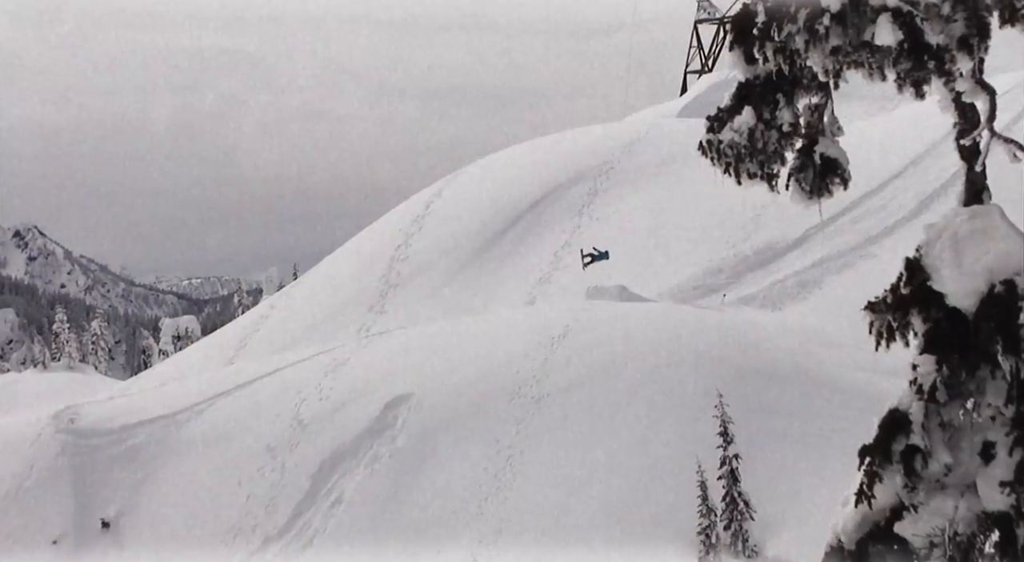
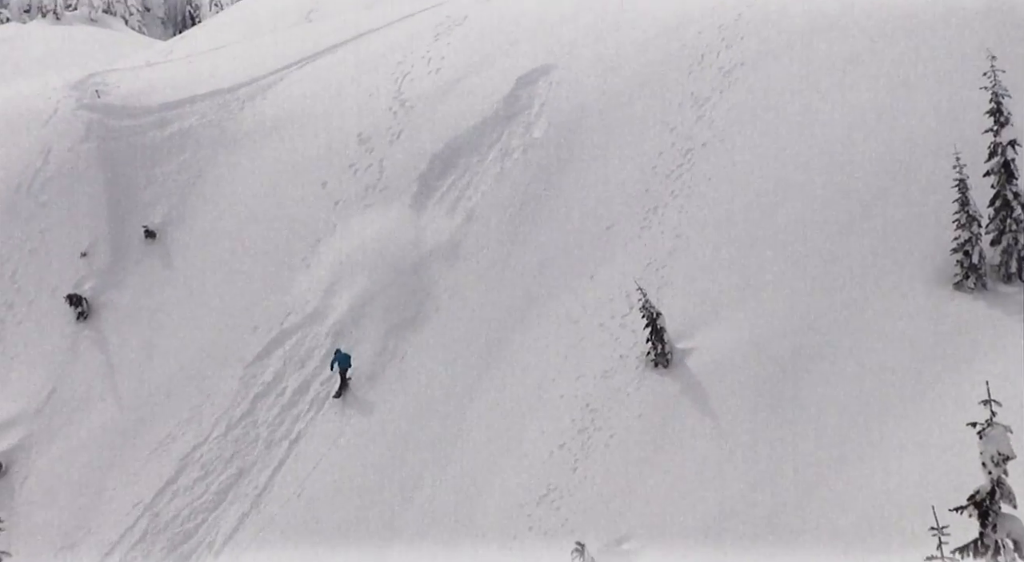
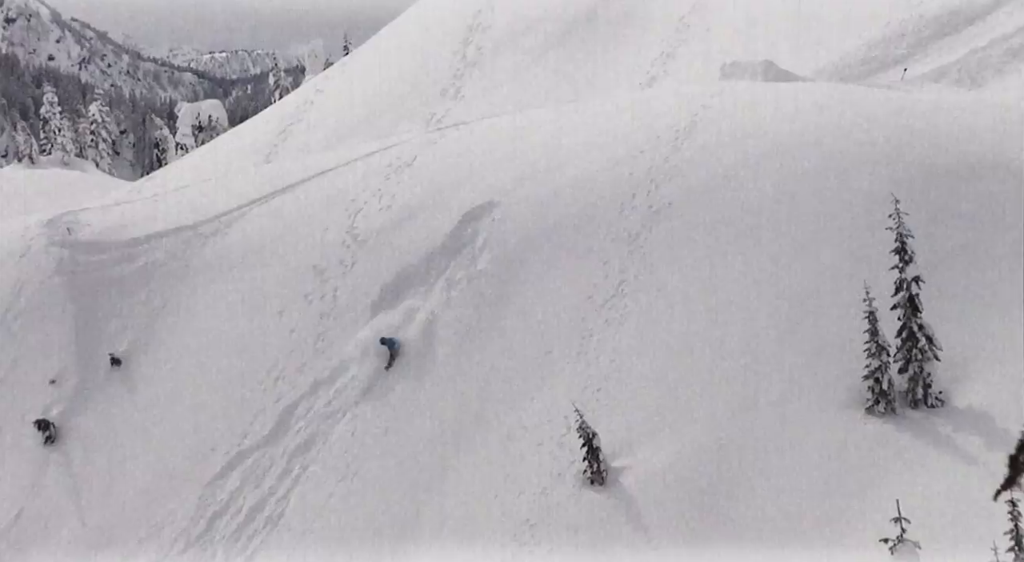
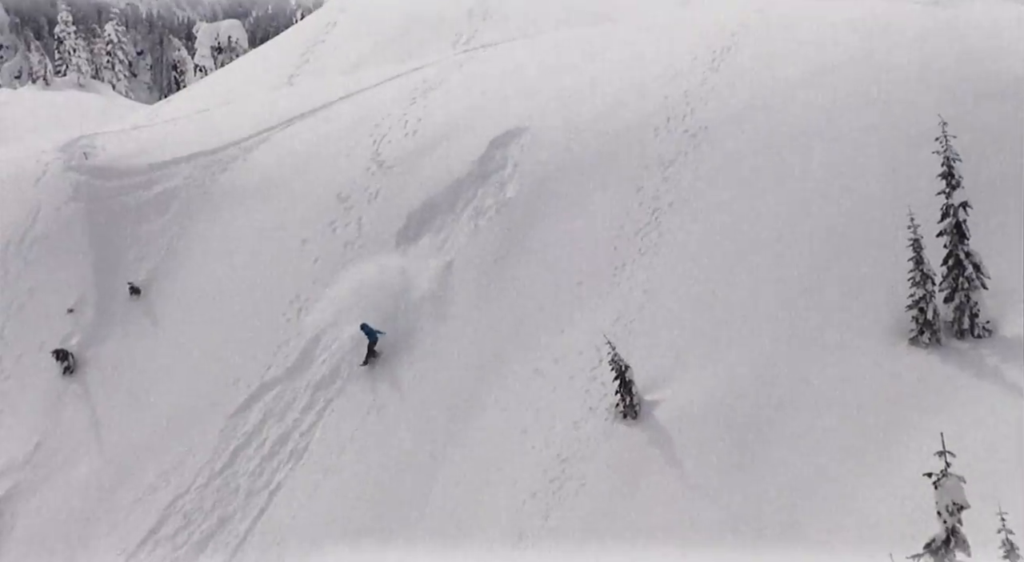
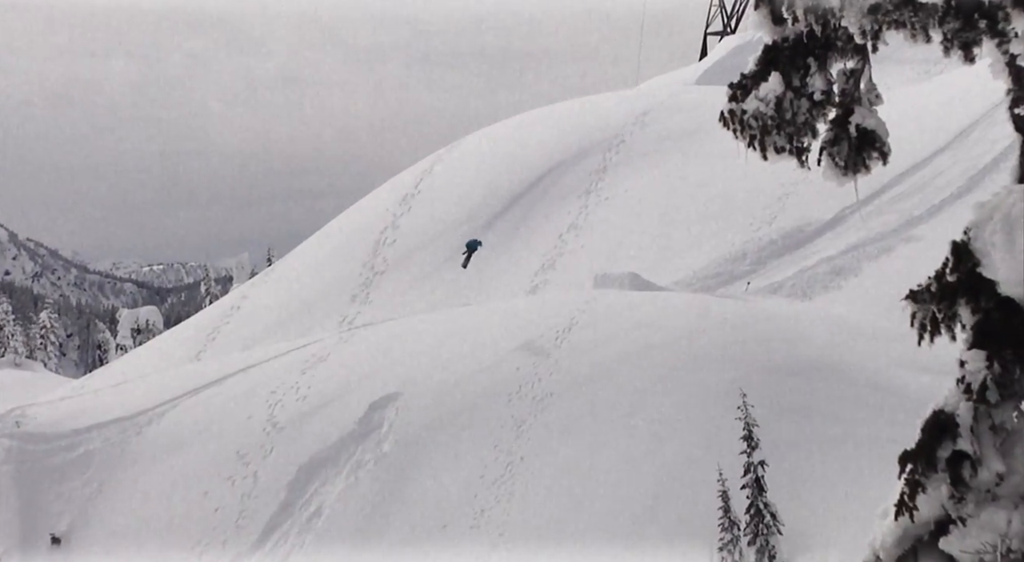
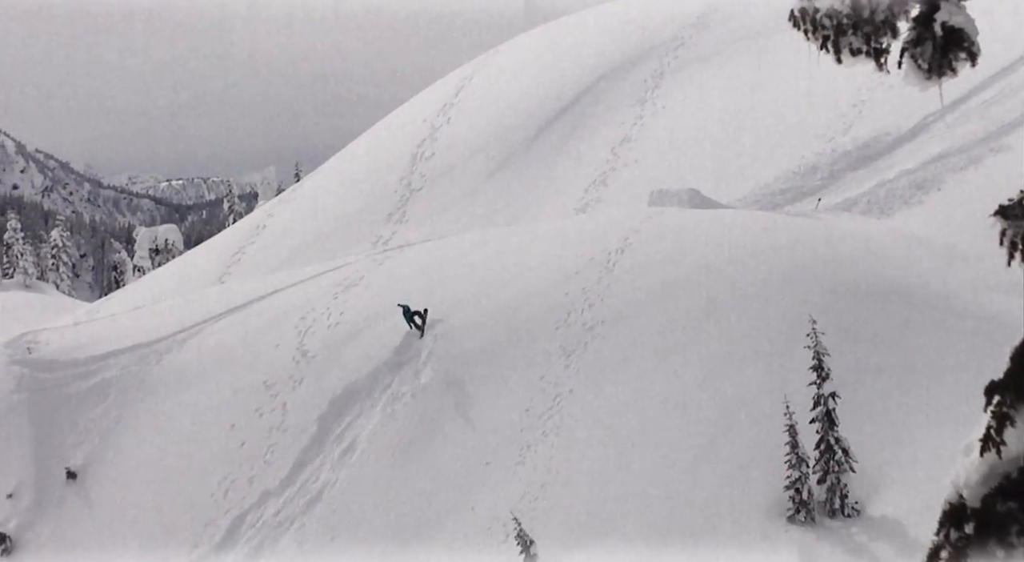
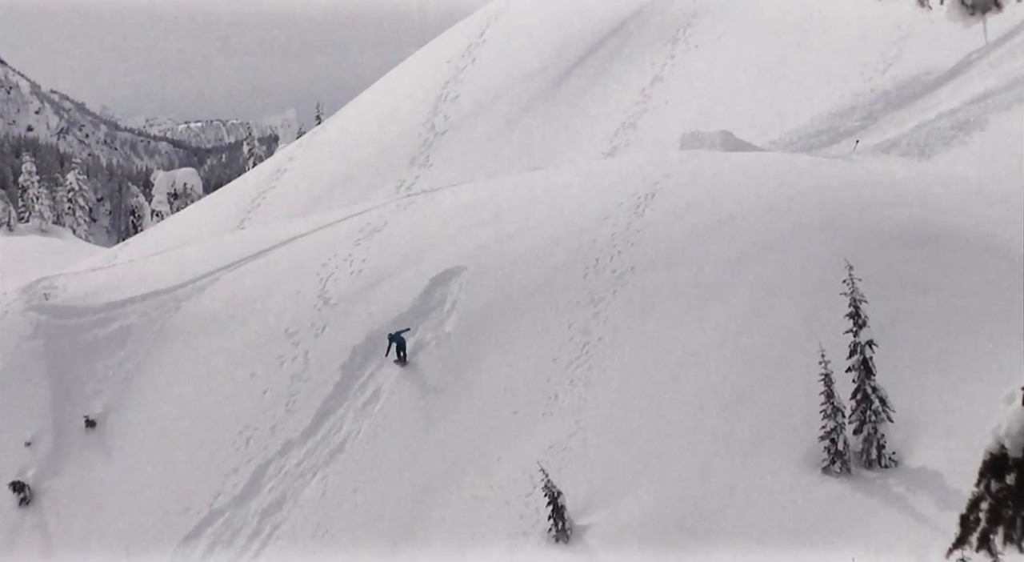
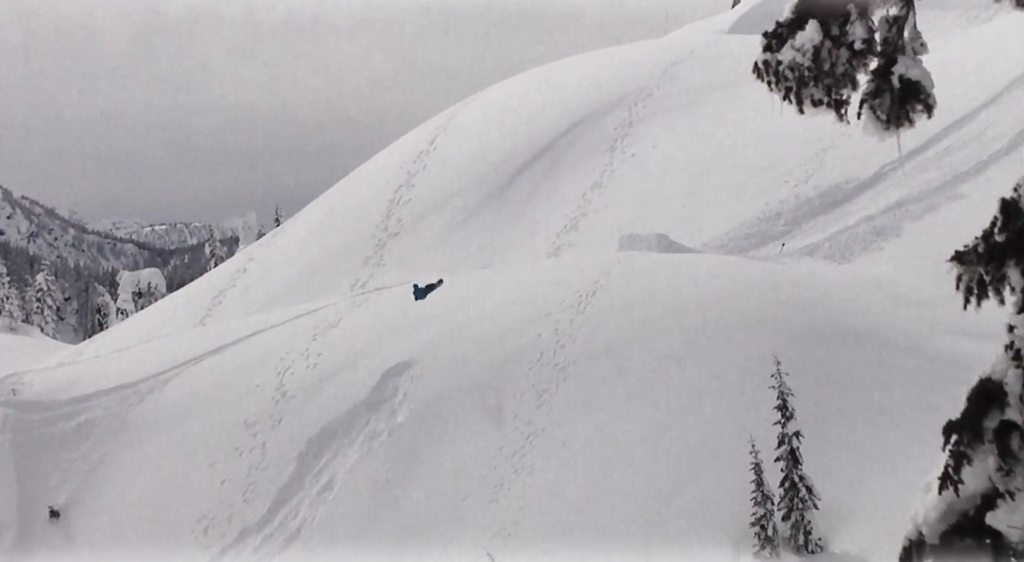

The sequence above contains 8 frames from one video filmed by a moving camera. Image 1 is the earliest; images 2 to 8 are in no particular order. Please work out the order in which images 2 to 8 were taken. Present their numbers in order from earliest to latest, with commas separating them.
5, 8, 6, 7, 3, 4, 2
